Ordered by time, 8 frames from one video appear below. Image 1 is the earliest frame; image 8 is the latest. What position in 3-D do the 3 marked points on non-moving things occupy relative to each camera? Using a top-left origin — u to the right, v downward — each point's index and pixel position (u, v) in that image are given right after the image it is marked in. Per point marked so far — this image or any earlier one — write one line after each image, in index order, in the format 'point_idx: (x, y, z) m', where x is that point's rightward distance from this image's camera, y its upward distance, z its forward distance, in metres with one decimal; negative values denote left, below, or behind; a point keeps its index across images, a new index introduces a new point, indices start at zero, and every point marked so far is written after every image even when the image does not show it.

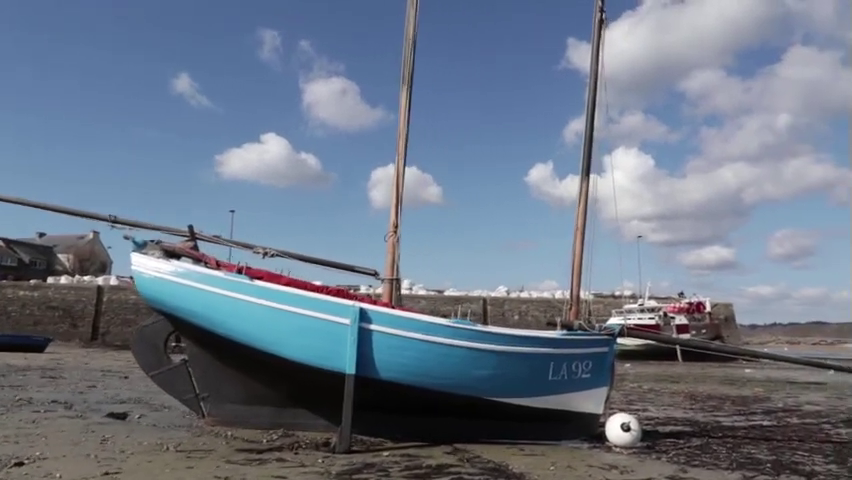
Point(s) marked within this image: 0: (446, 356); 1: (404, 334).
0: (+0.3, -1.5, +7.5) m
1: (-0.3, -1.2, +7.3) m
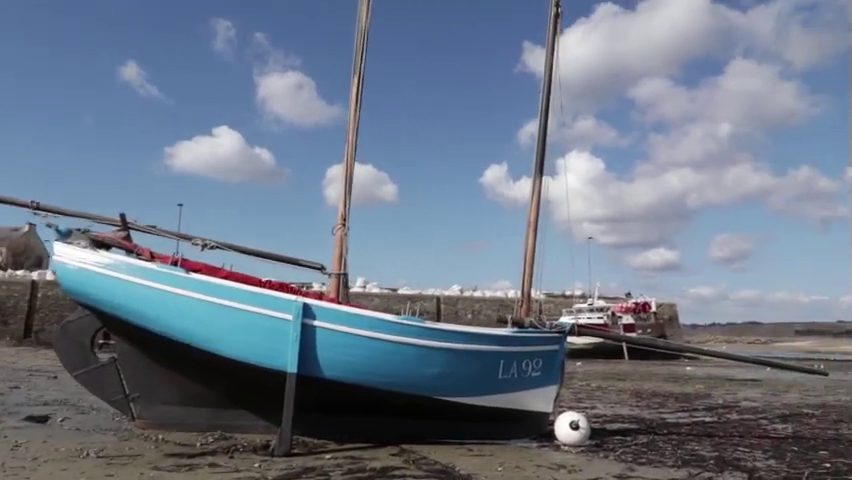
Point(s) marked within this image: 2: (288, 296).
0: (-0.4, -1.5, +7.4) m
1: (-1.0, -1.2, +7.2) m
2: (-1.8, -0.7, +7.1) m
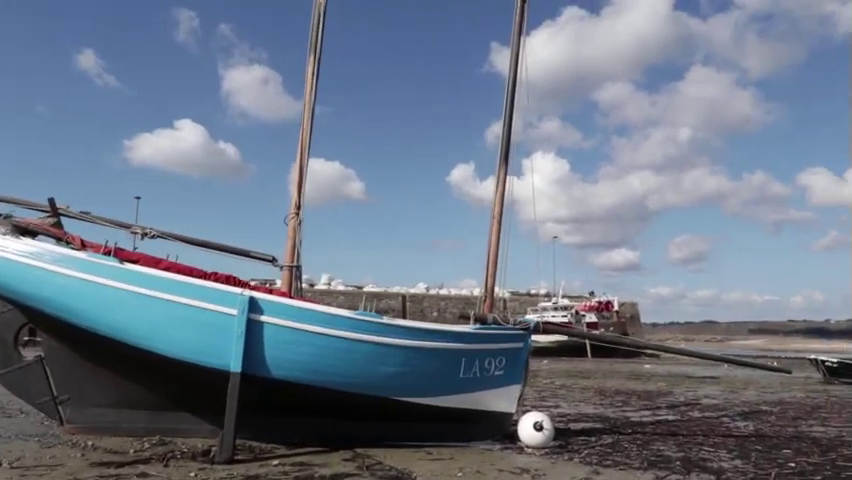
0: (-1.0, -1.4, +6.9) m
1: (-1.5, -1.0, +6.7) m
2: (-2.3, -0.6, +6.5) m
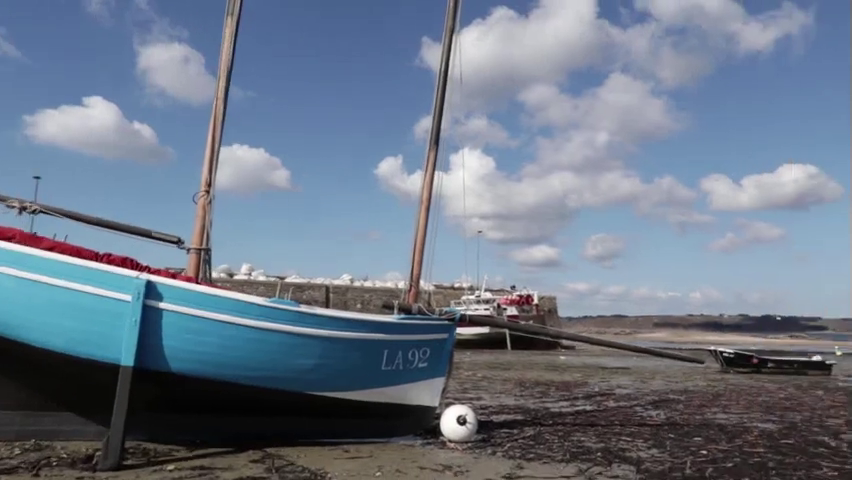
0: (-1.9, -1.2, +6.3) m
1: (-2.4, -0.8, +6.0) m
2: (-3.1, -0.3, +5.8) m
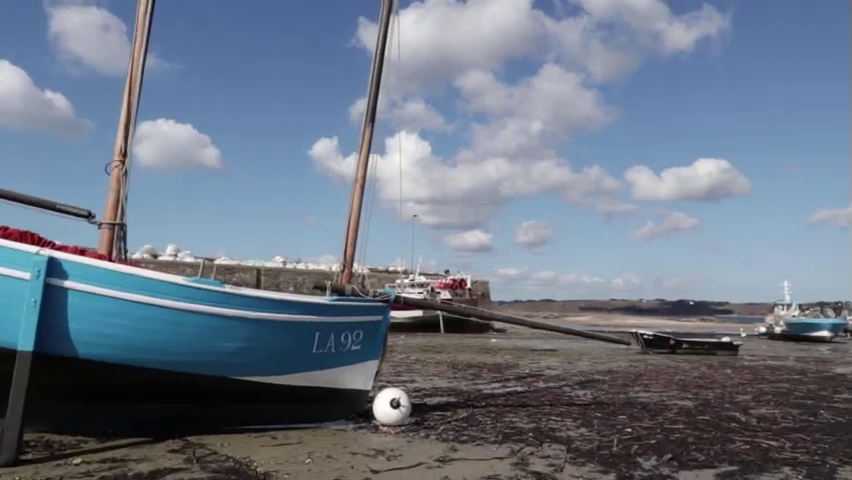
0: (-2.6, -0.9, +5.9) m
1: (-3.0, -0.6, +5.5) m
2: (-3.7, -0.1, +5.2) m
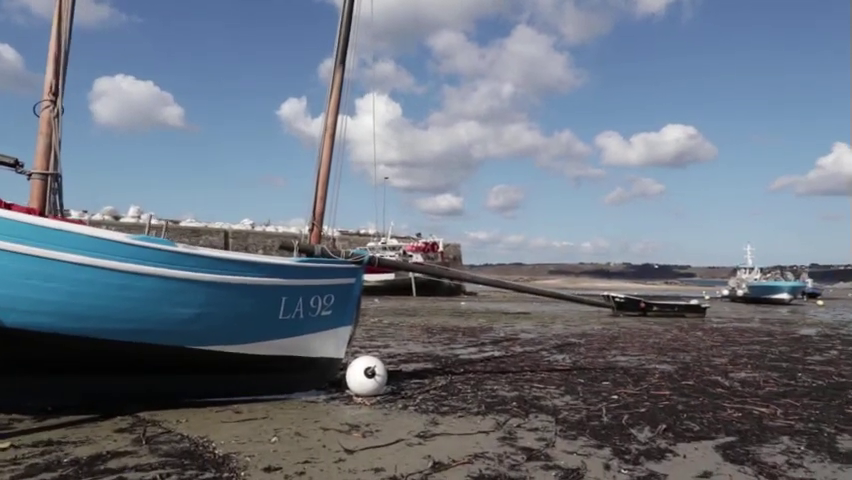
0: (-2.8, -0.5, +5.2) m
1: (-3.2, -0.1, +4.8) m
2: (-3.9, +0.3, +4.4) m
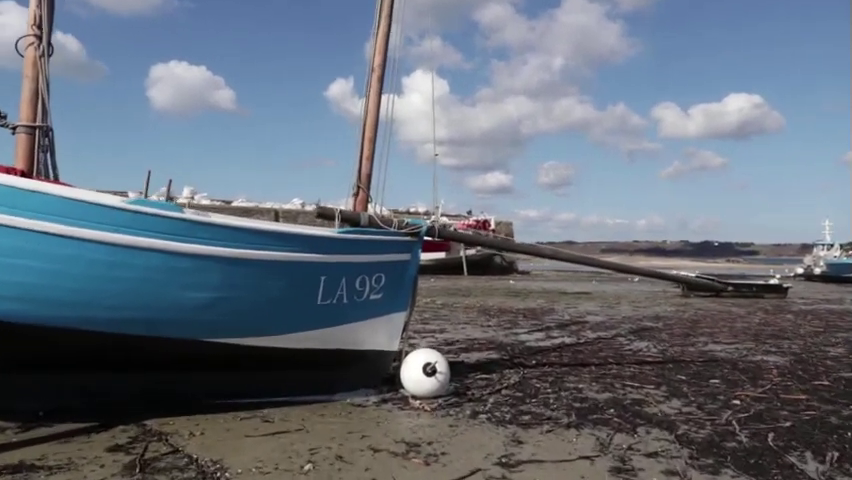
0: (-2.2, -0.2, +4.1) m
1: (-2.7, +0.1, +3.8) m
2: (-3.4, +0.5, +3.4) m
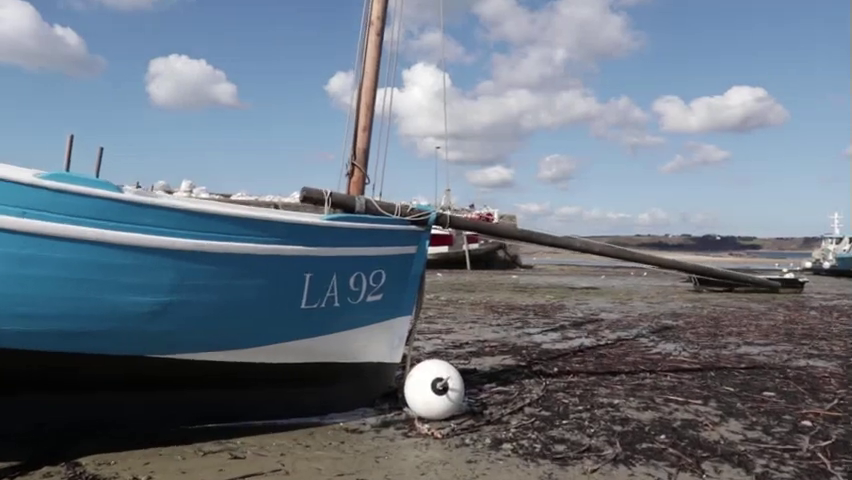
0: (-2.1, -0.1, +3.2) m
1: (-2.6, +0.2, +2.8) m
2: (-3.3, +0.6, +2.5) m
